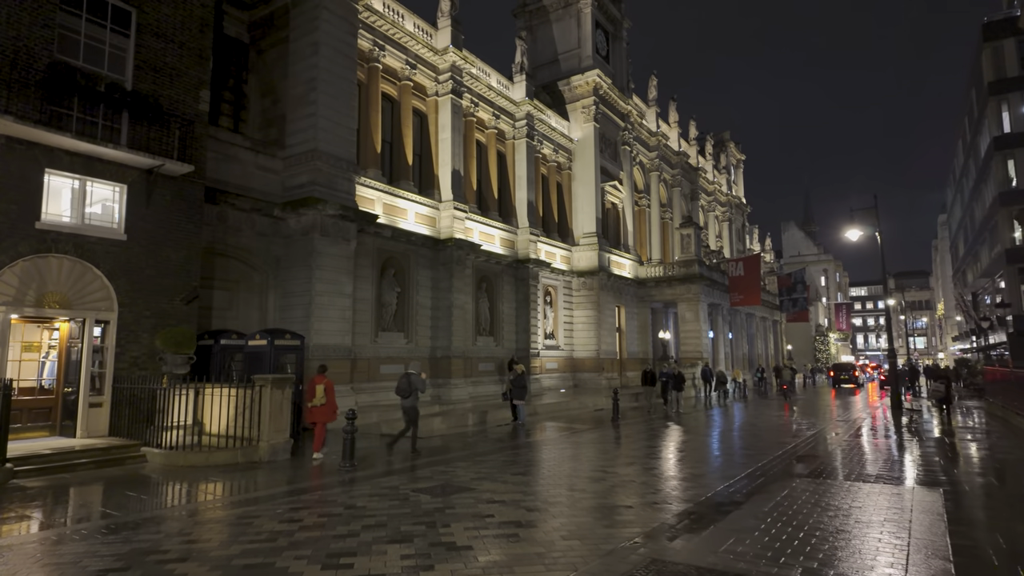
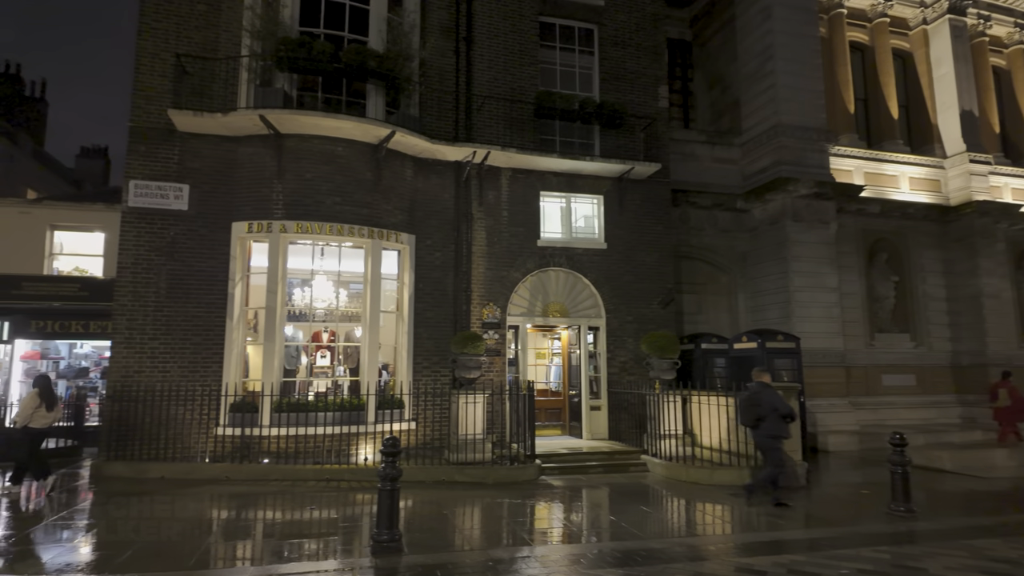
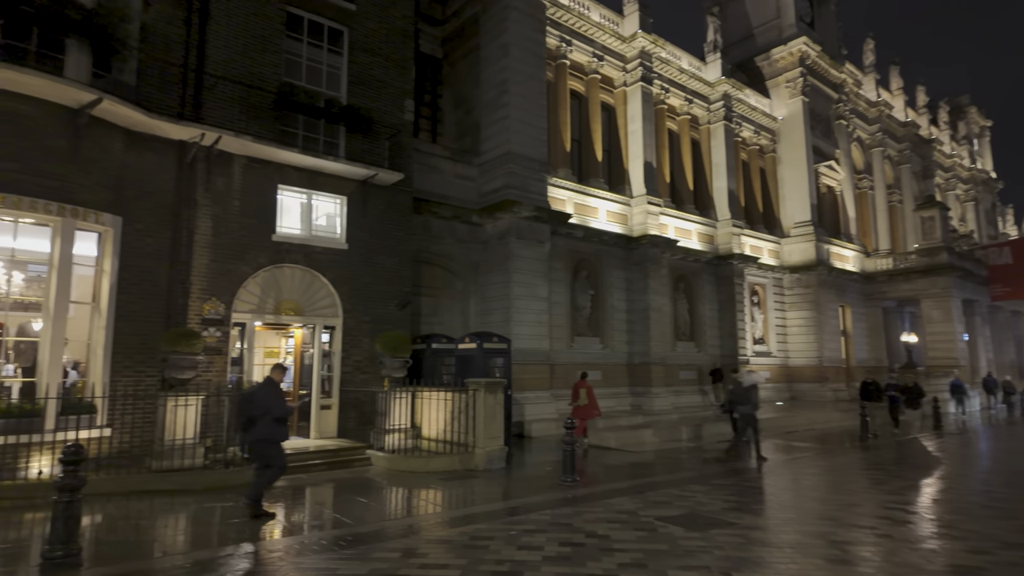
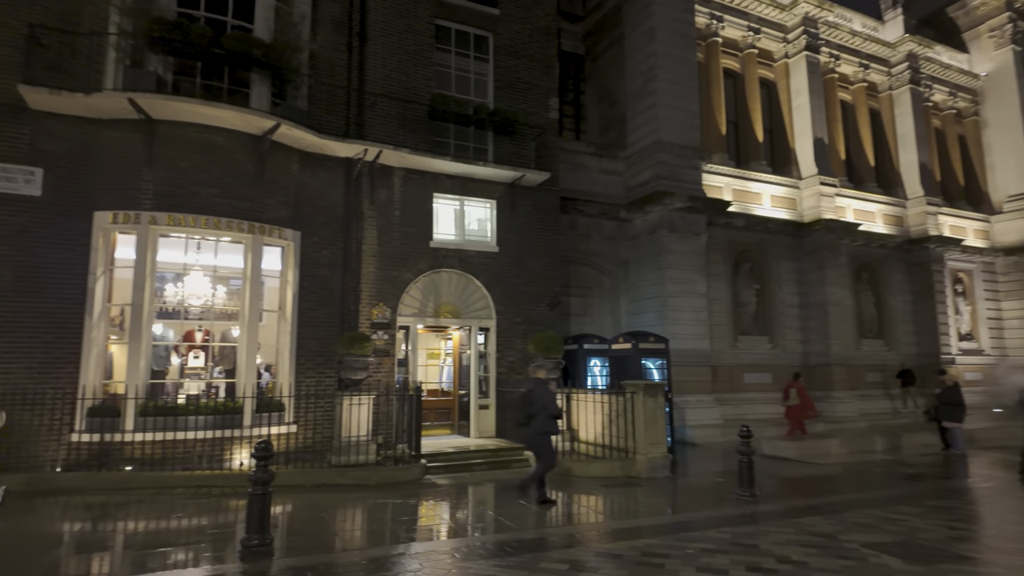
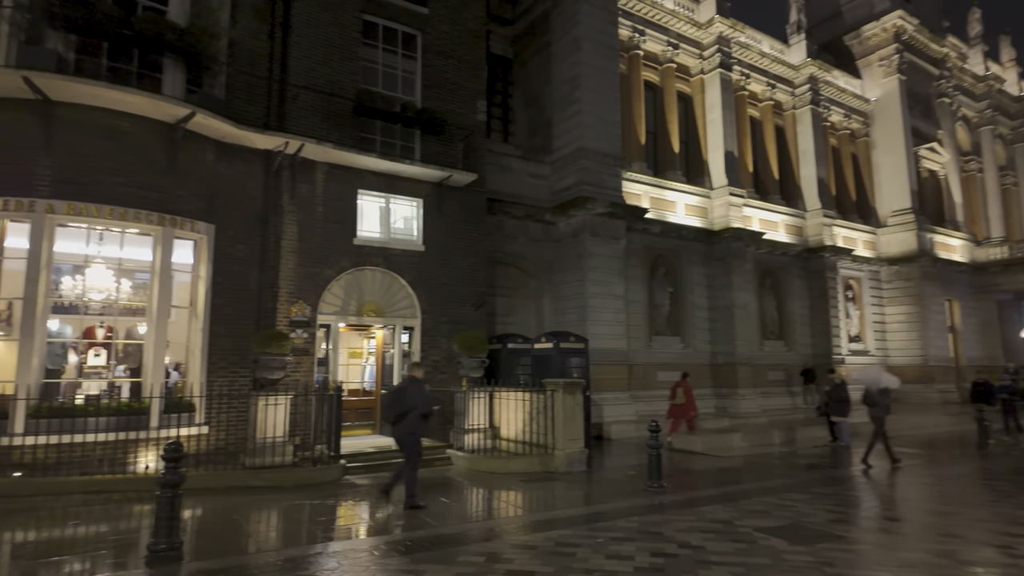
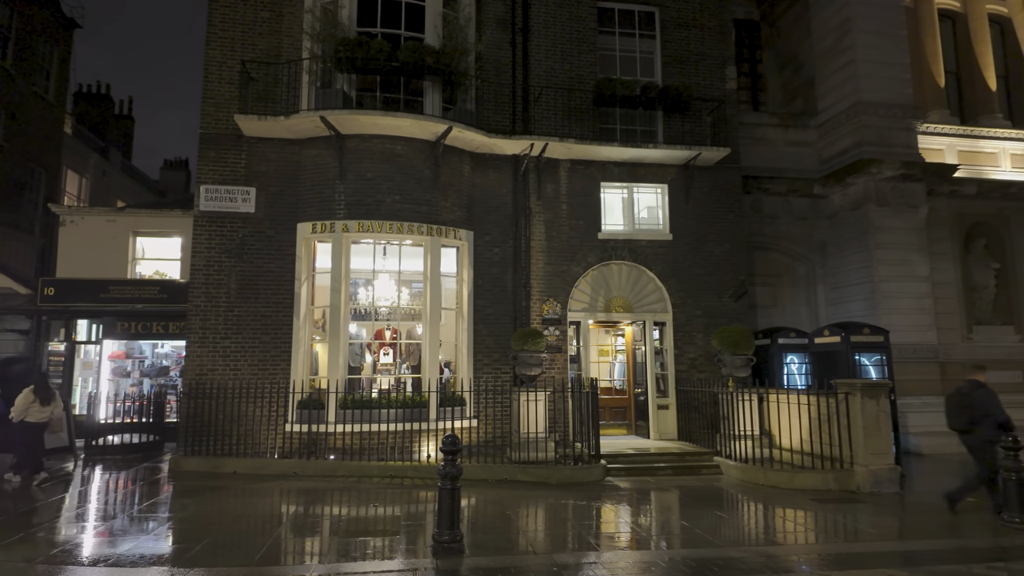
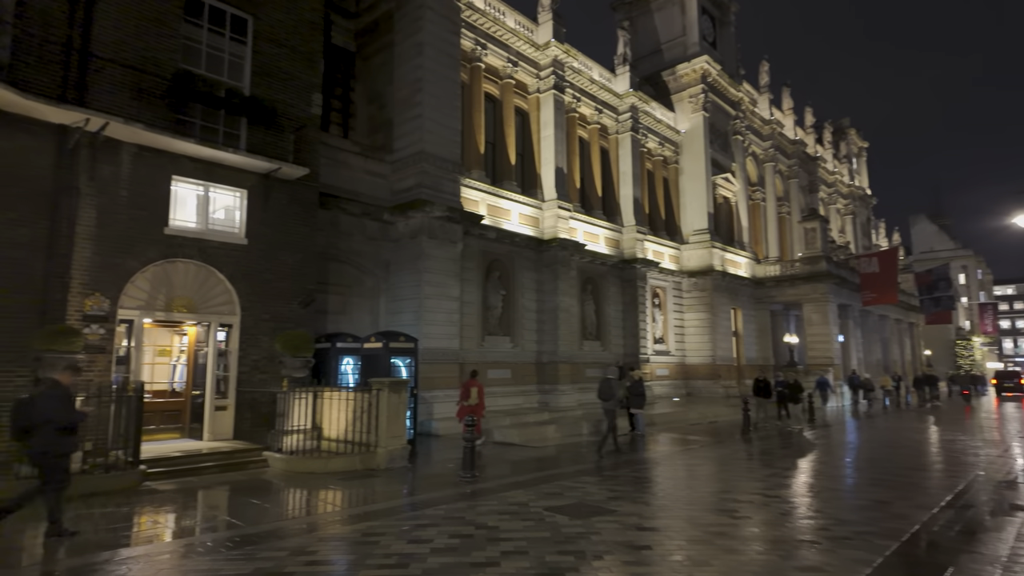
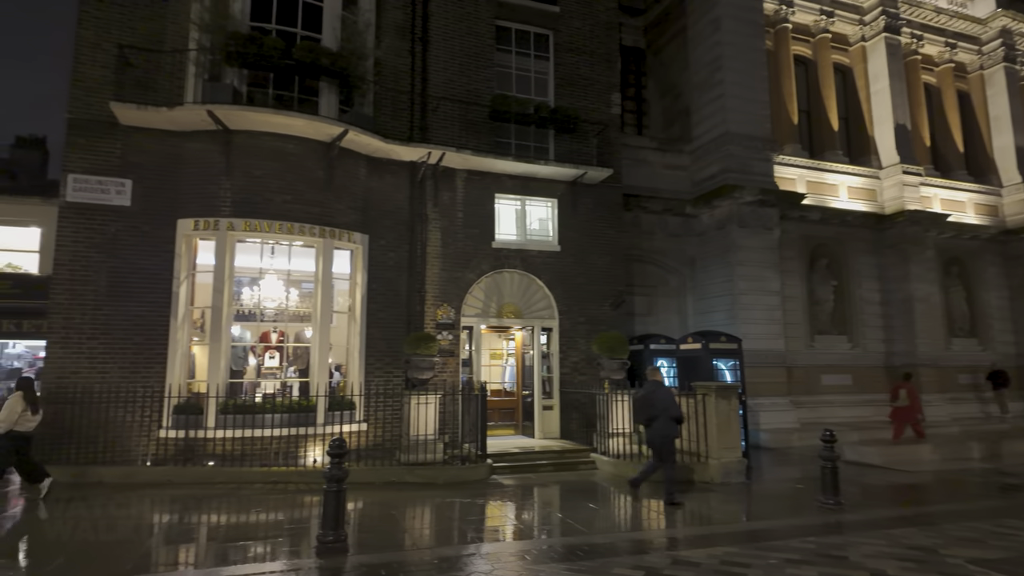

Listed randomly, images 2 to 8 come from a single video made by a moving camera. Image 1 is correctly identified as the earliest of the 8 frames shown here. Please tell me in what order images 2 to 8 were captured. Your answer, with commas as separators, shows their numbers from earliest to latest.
7, 3, 5, 4, 8, 2, 6
